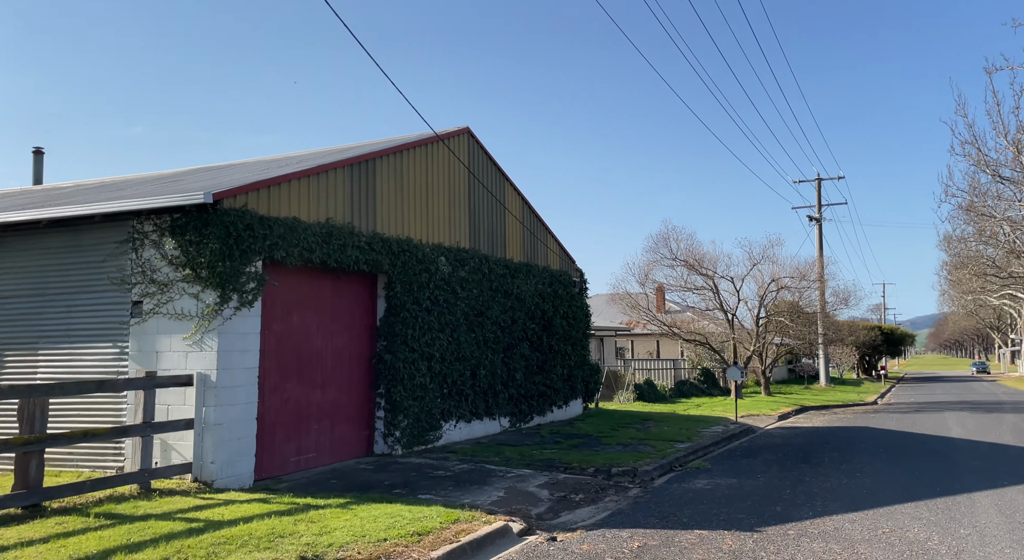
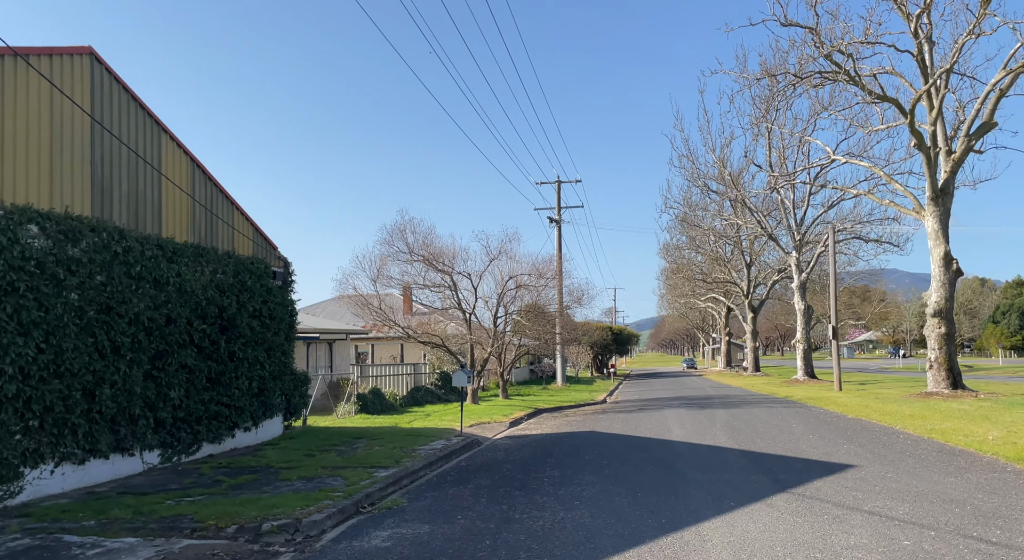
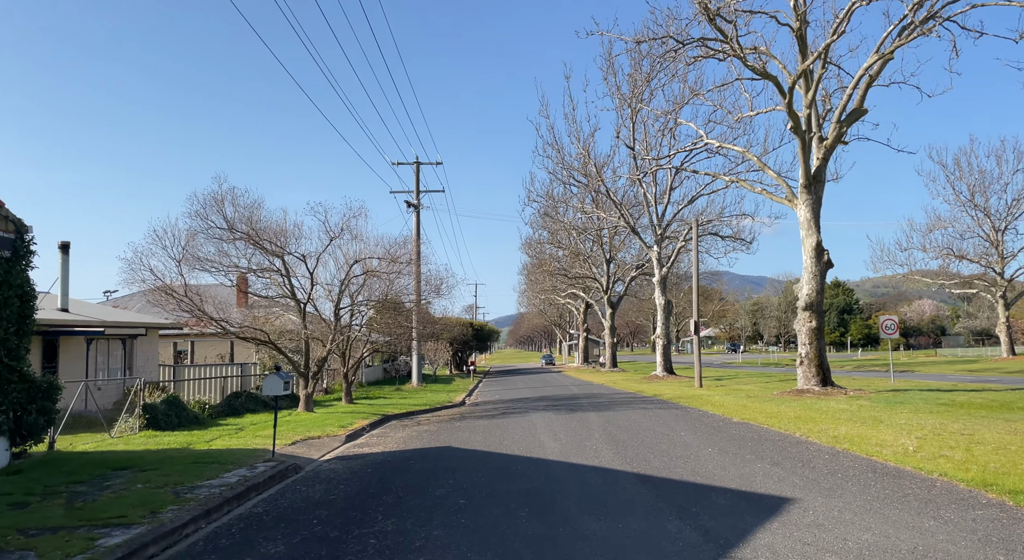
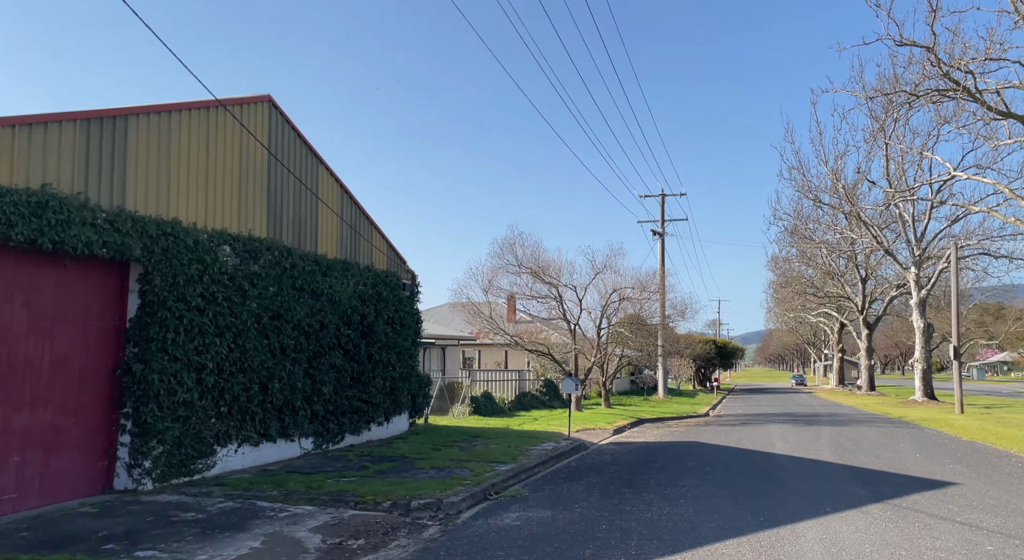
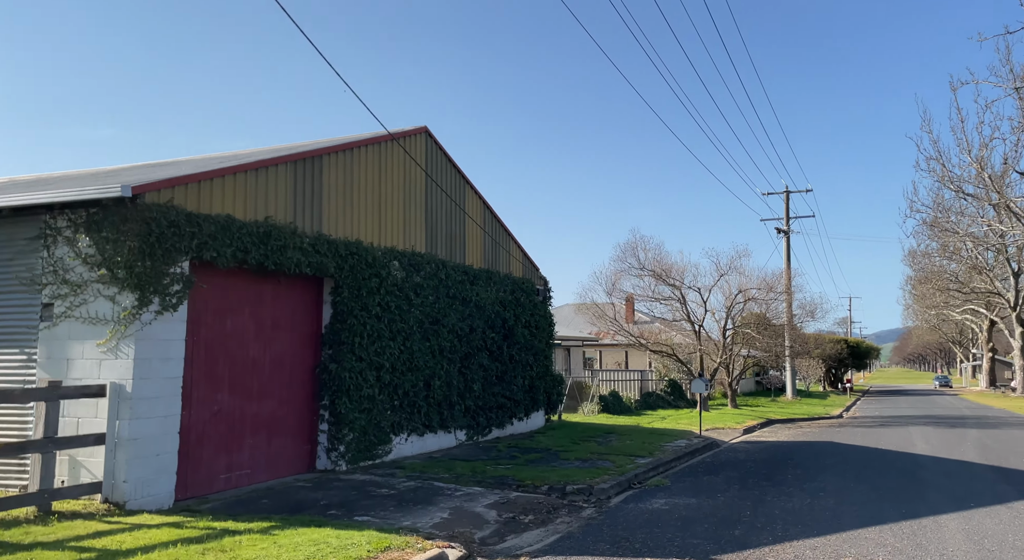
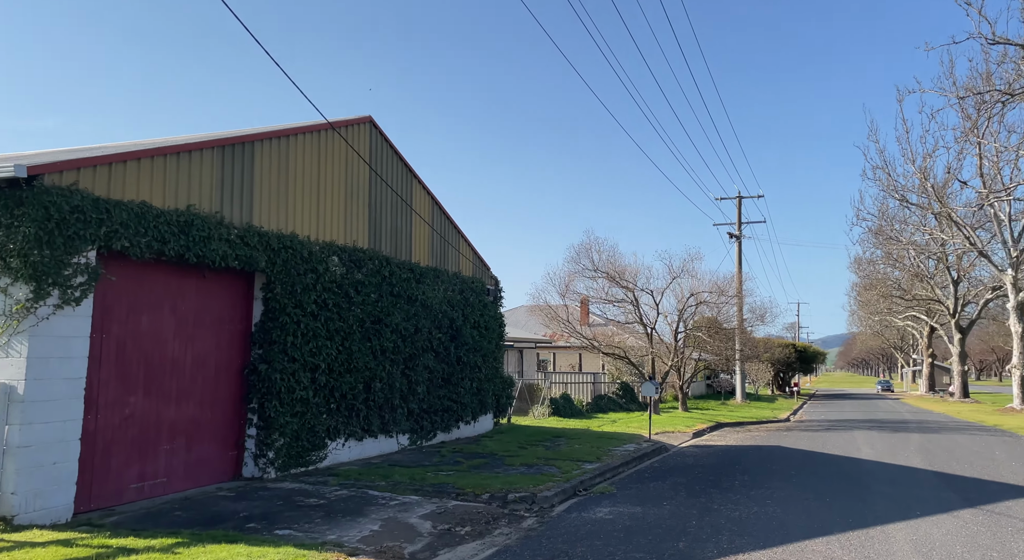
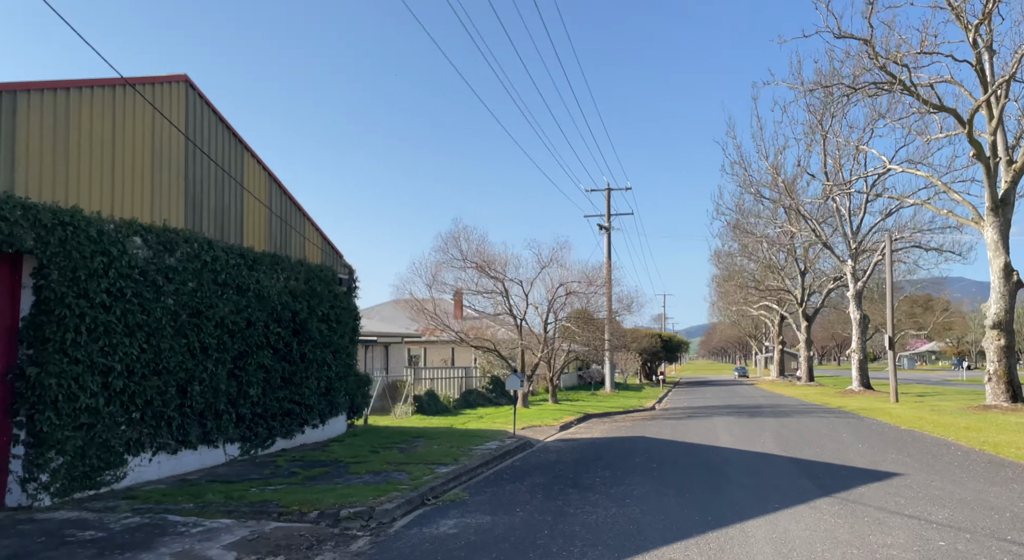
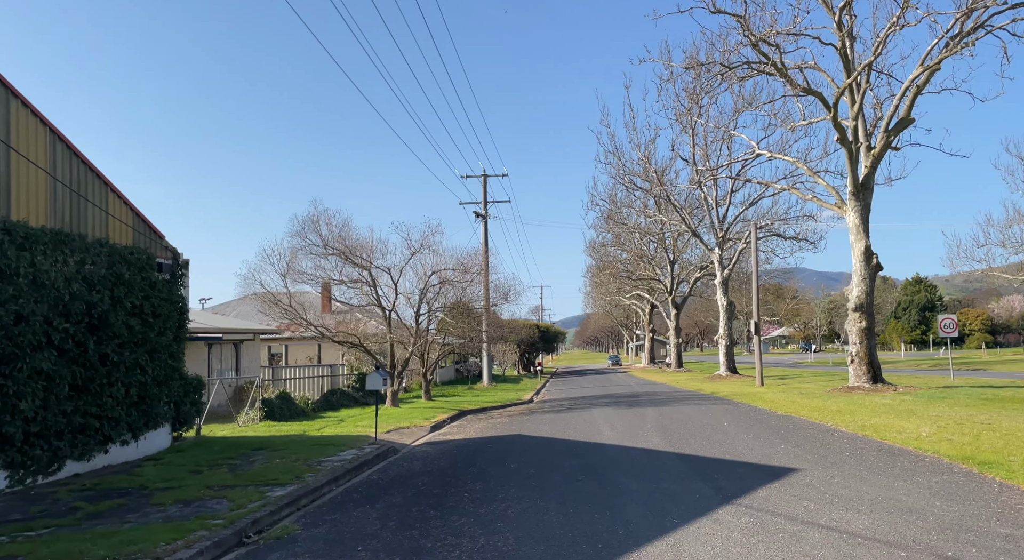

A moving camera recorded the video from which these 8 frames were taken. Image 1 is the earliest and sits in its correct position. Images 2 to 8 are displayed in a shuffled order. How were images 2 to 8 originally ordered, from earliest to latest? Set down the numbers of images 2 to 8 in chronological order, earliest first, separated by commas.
5, 6, 4, 7, 2, 8, 3
